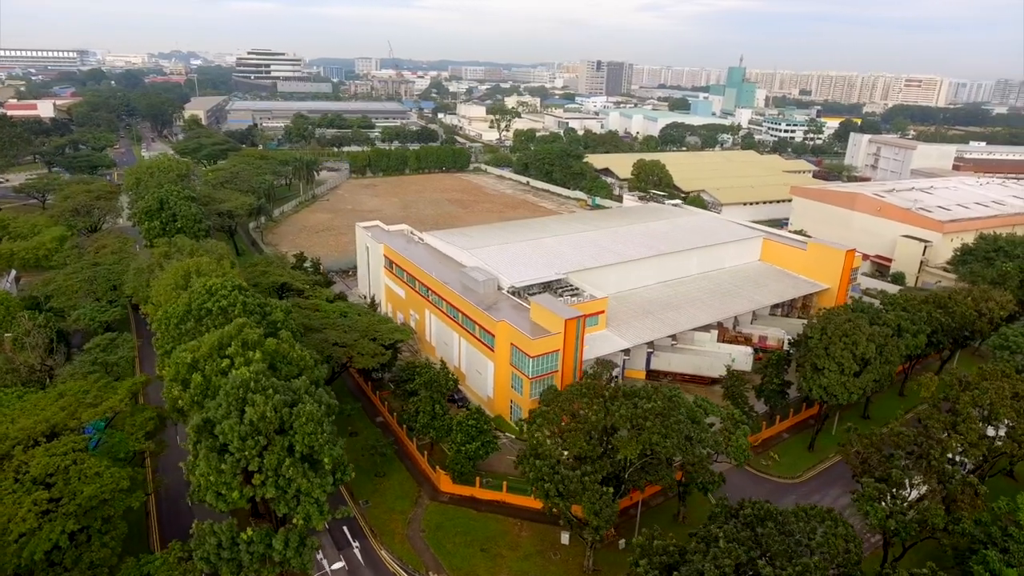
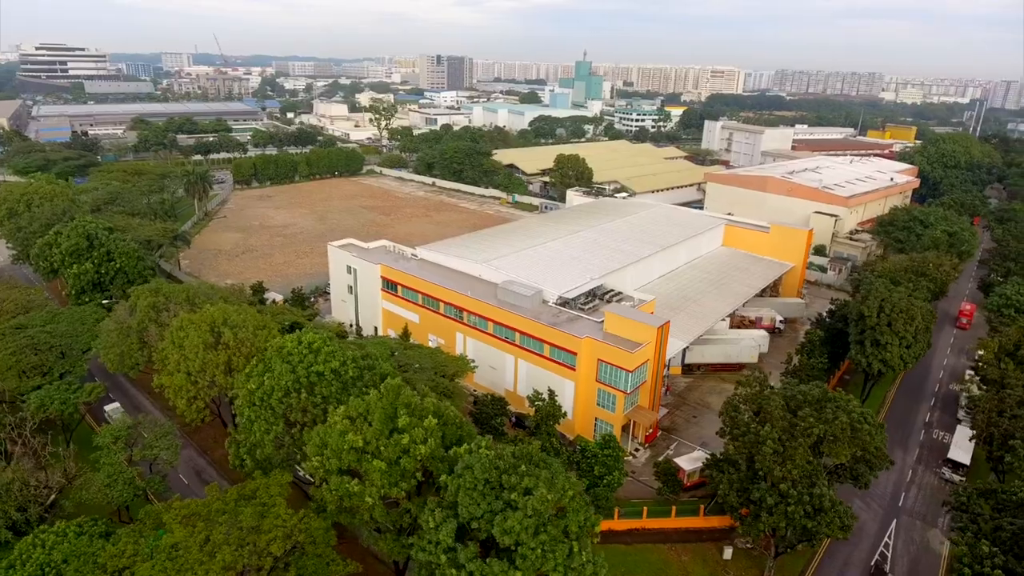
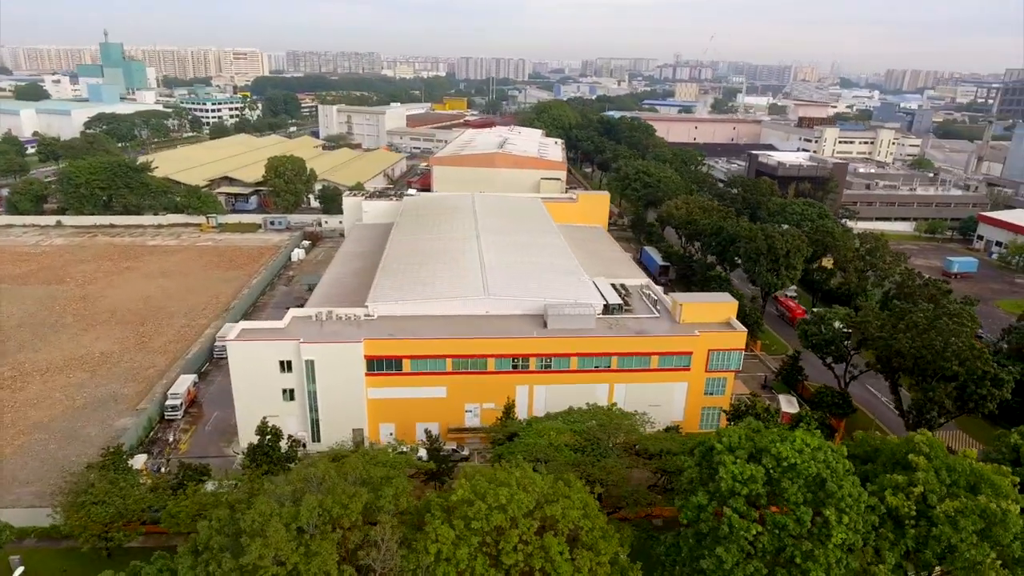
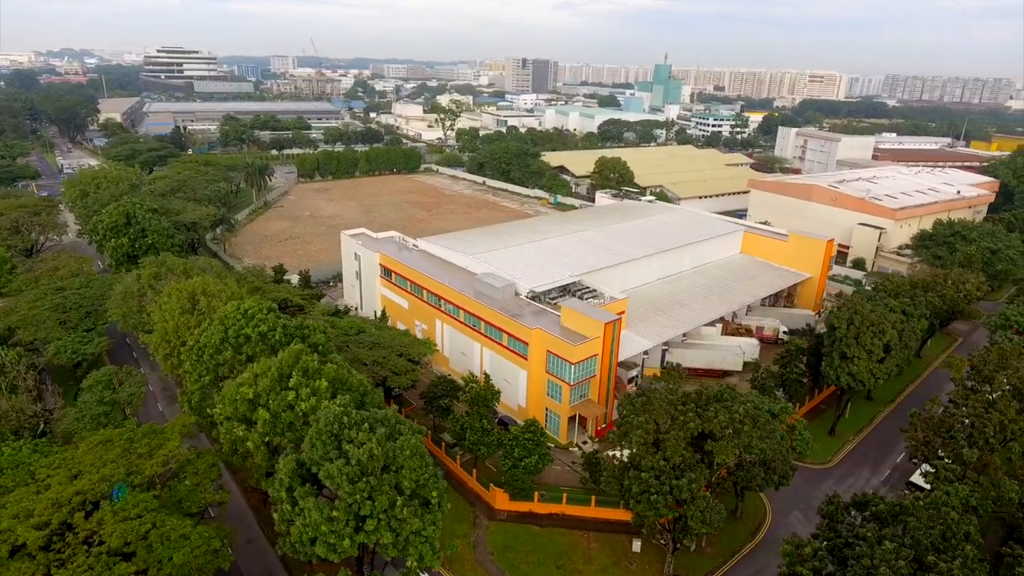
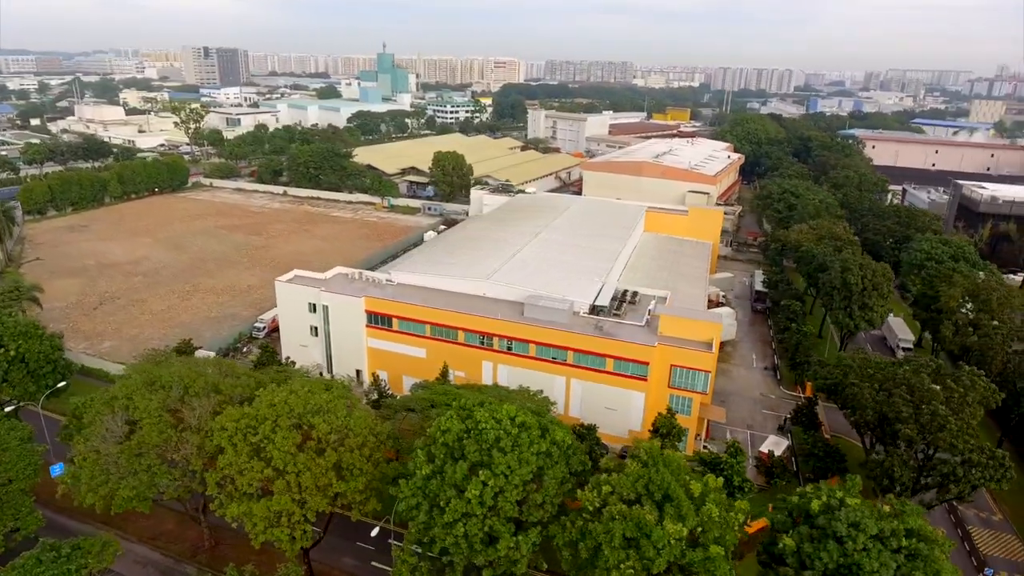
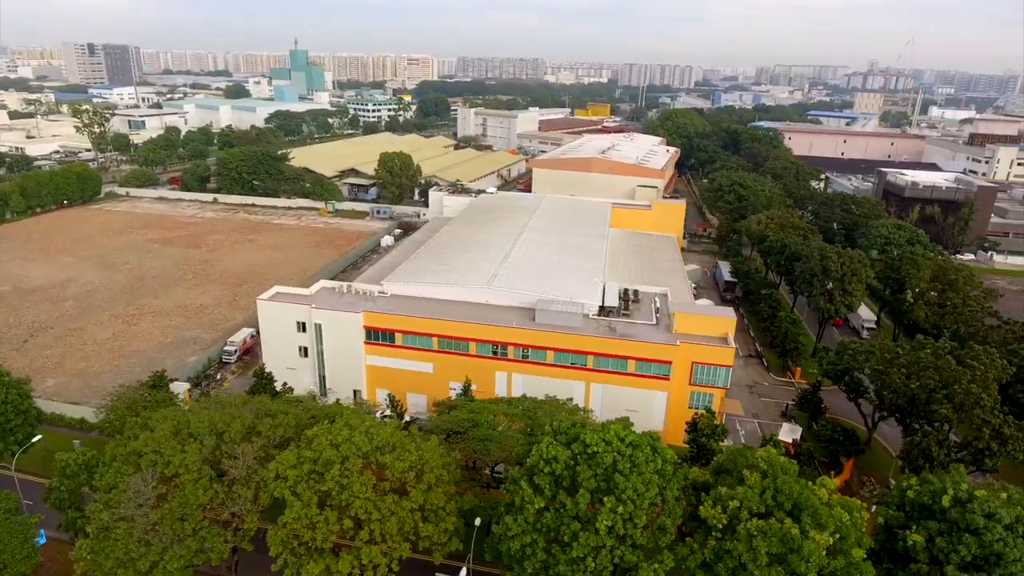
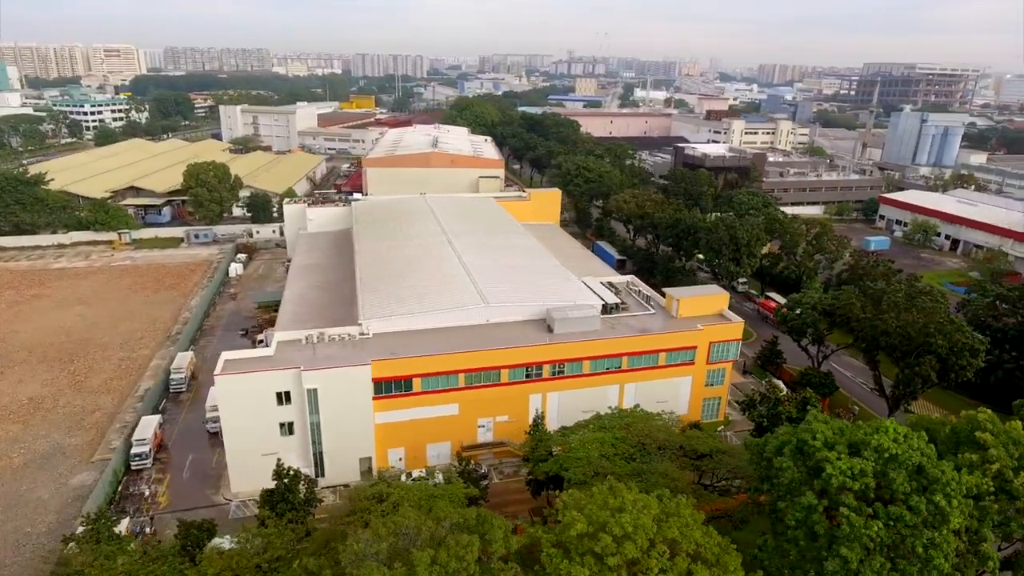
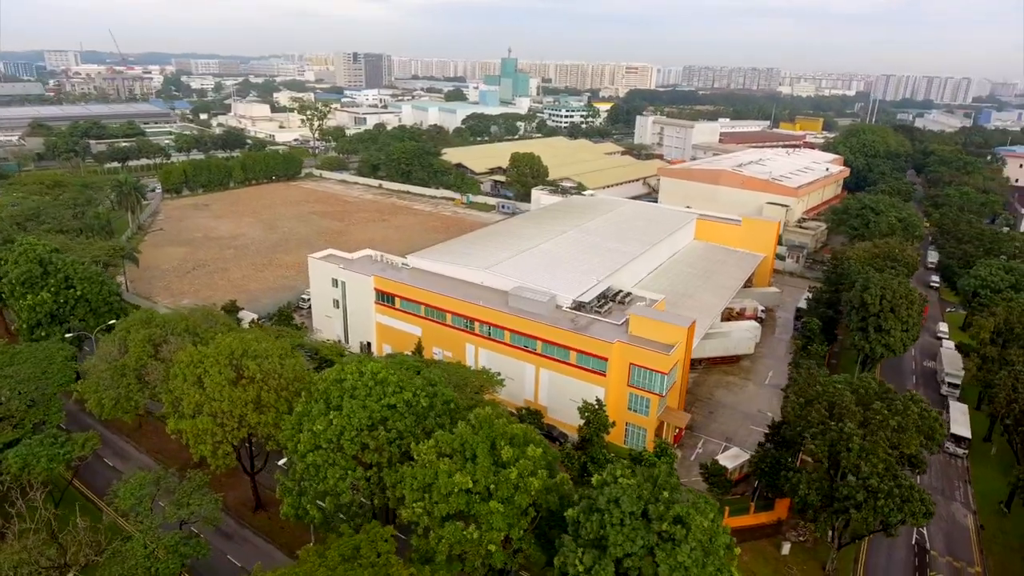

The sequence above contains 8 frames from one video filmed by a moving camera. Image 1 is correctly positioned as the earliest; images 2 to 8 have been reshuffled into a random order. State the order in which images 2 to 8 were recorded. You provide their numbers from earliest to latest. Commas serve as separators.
4, 2, 8, 5, 6, 3, 7
